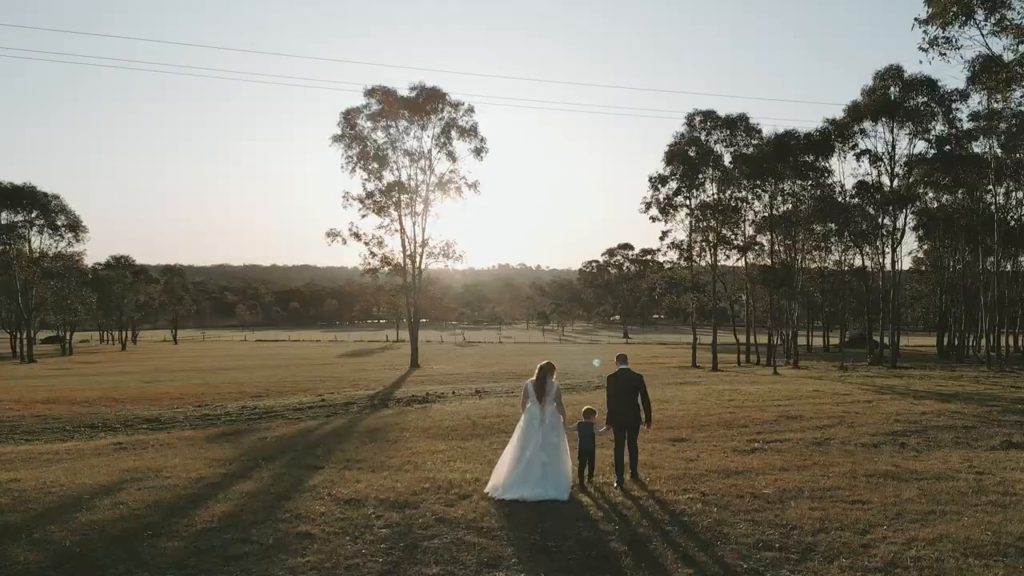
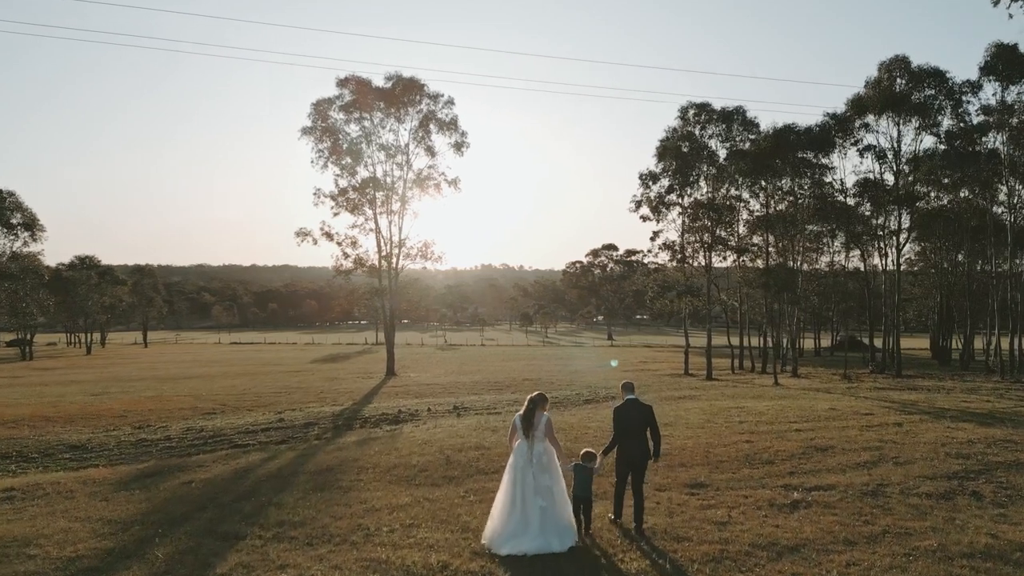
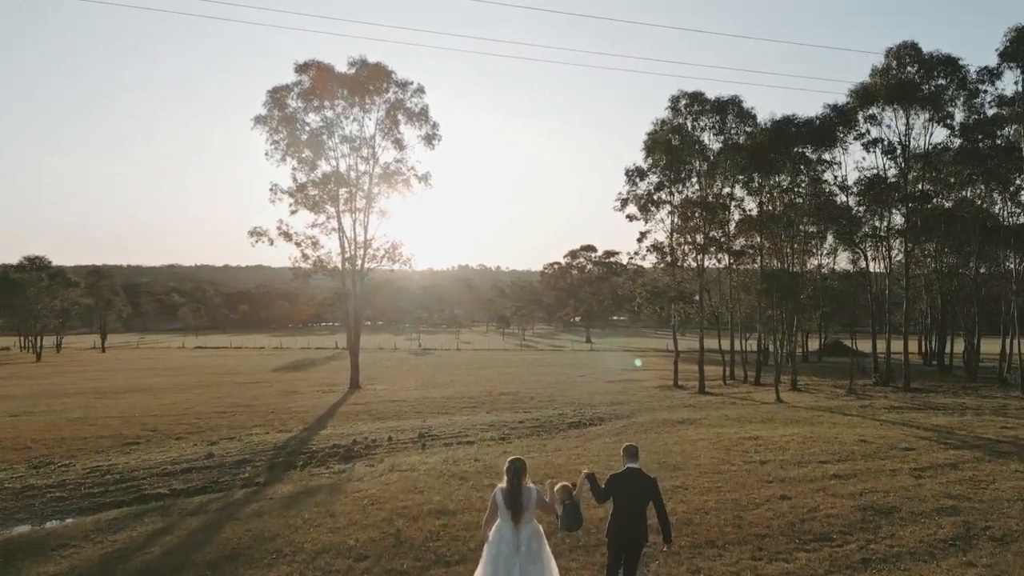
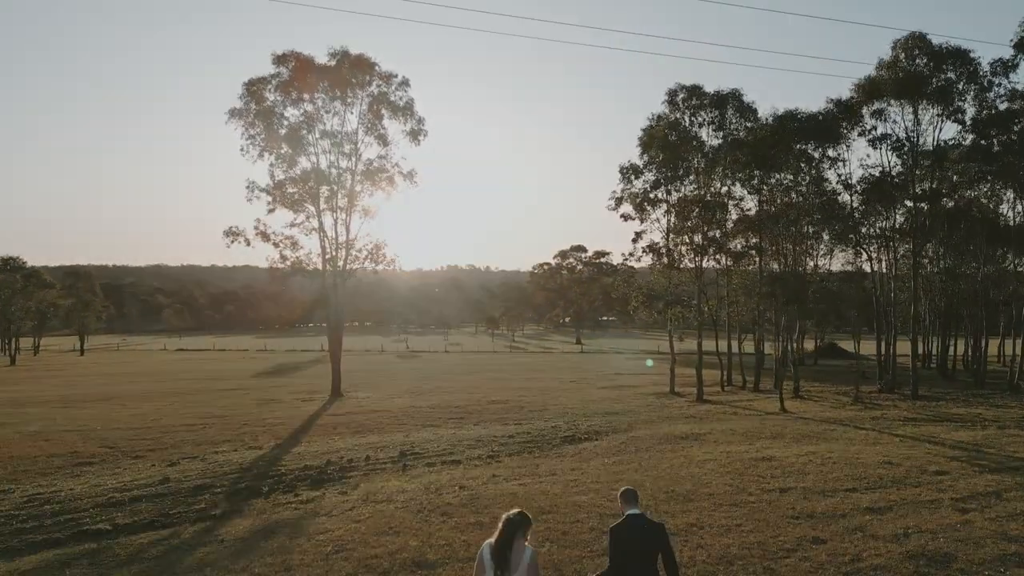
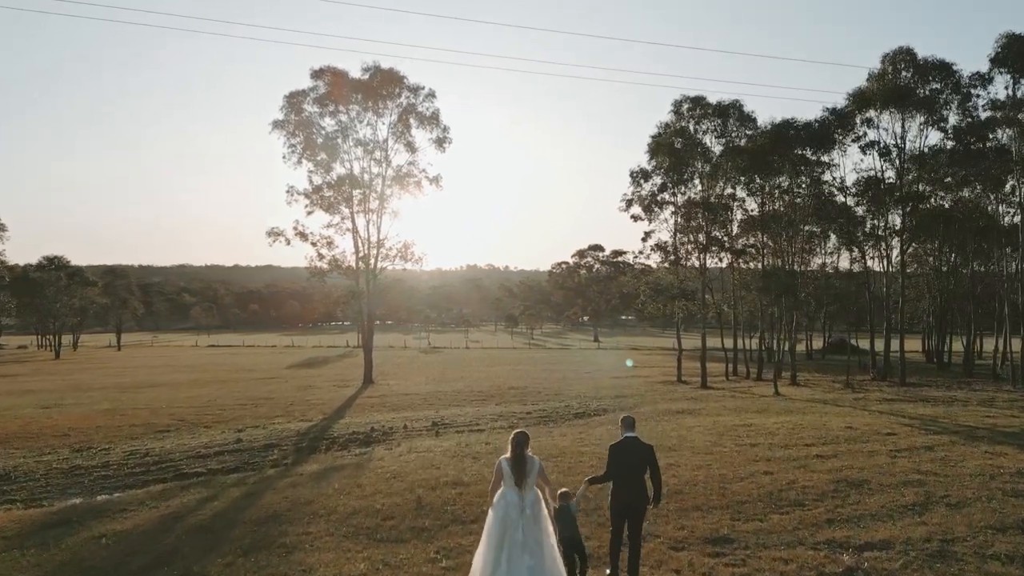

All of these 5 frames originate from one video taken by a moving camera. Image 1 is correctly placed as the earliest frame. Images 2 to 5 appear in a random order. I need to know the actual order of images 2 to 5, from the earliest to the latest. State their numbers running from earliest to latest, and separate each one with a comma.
2, 5, 3, 4
